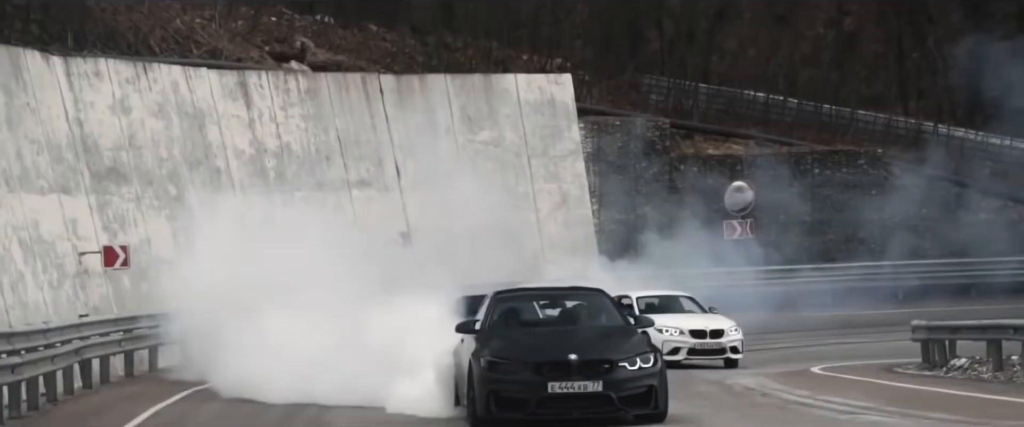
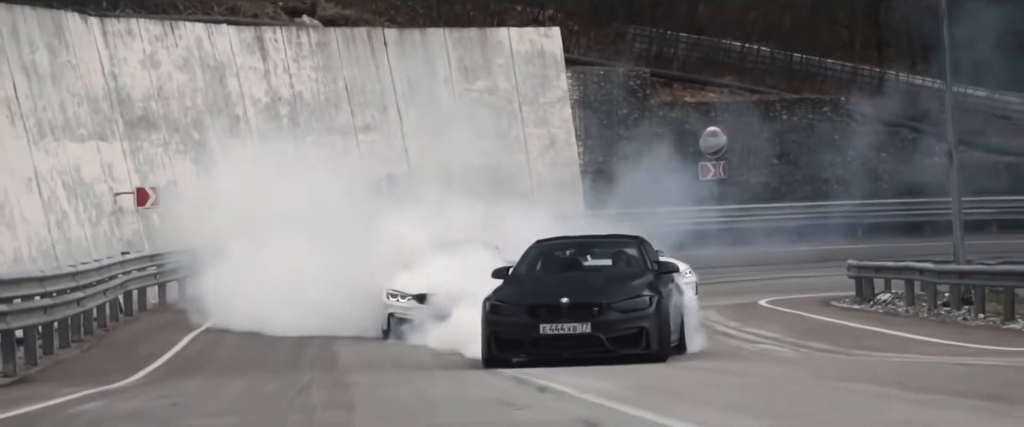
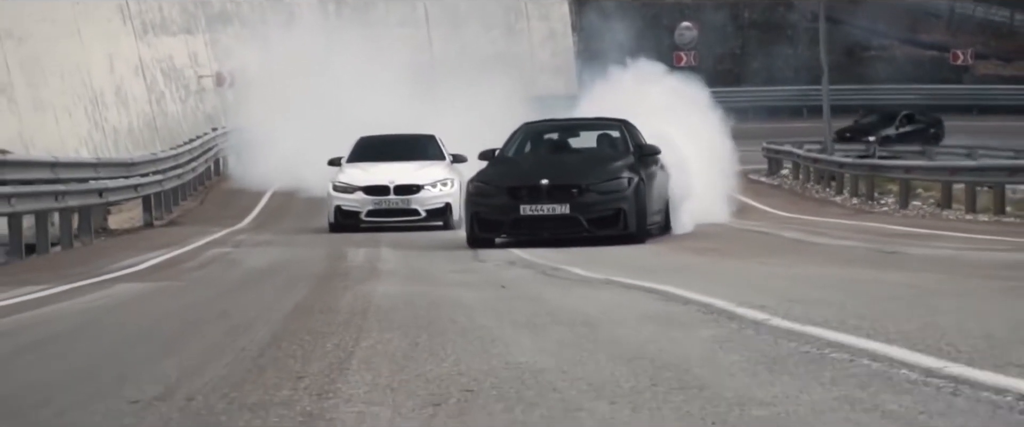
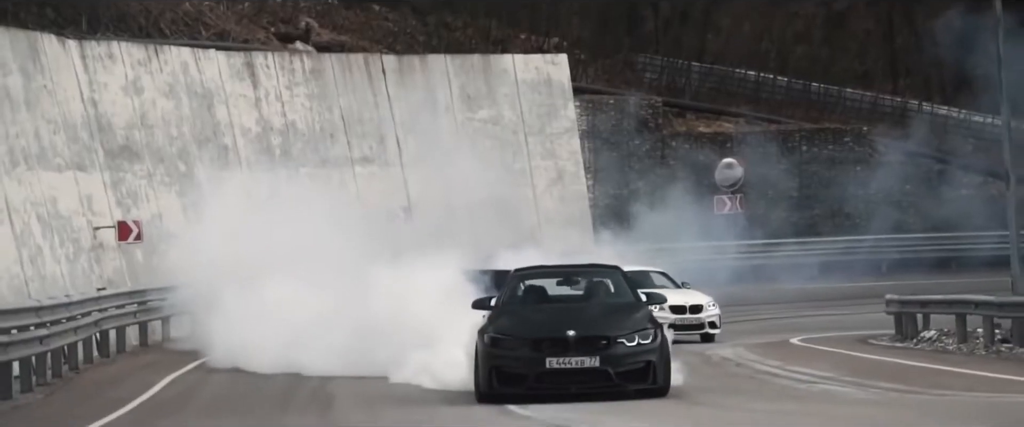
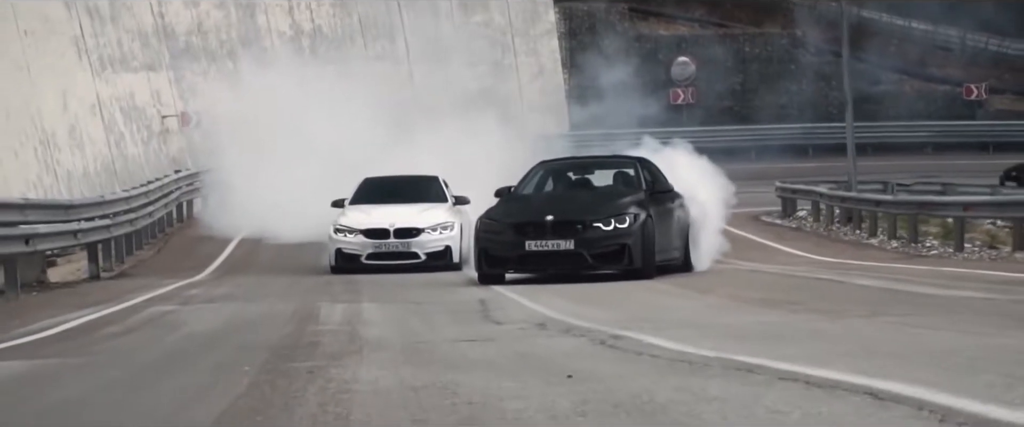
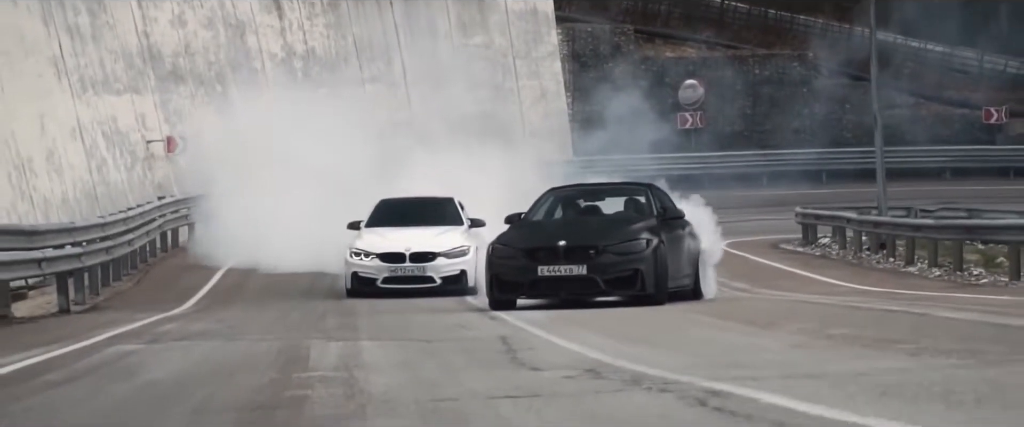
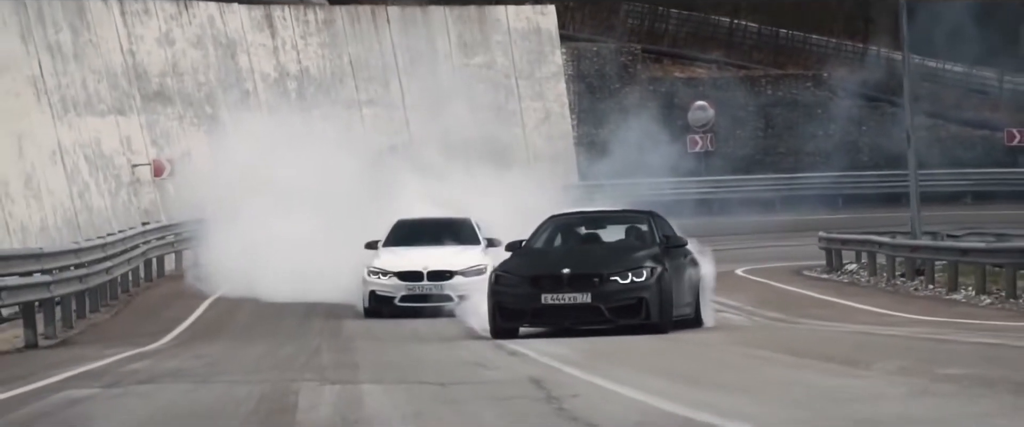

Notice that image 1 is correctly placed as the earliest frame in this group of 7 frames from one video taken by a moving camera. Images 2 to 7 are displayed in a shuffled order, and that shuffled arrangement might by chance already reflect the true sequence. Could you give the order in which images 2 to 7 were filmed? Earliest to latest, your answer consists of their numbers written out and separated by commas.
4, 2, 7, 6, 5, 3
